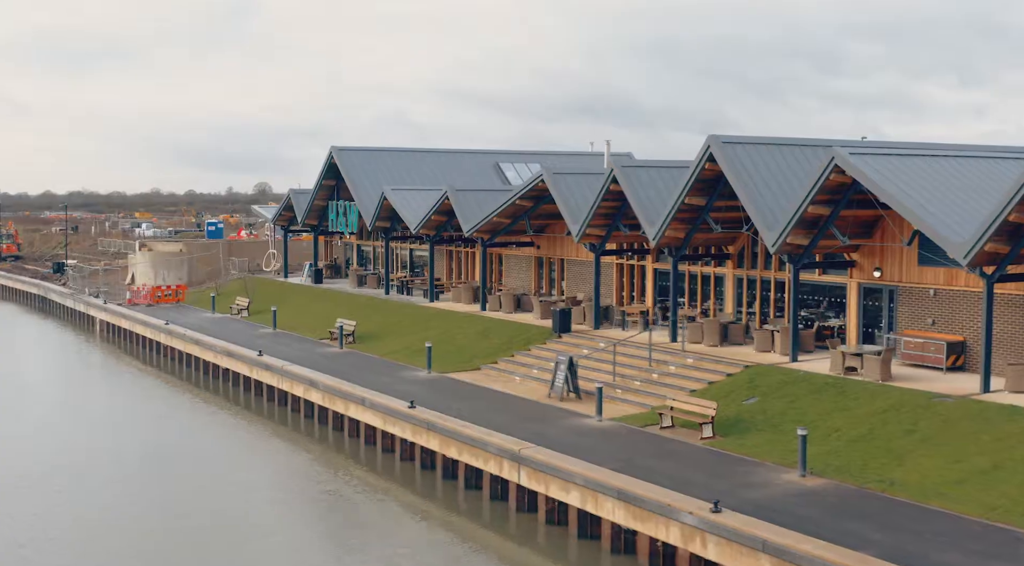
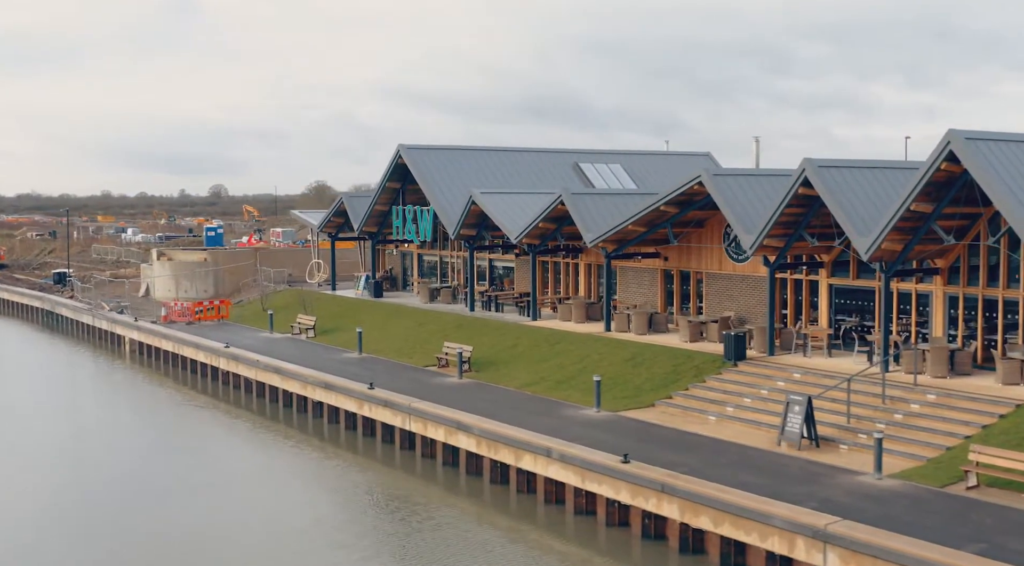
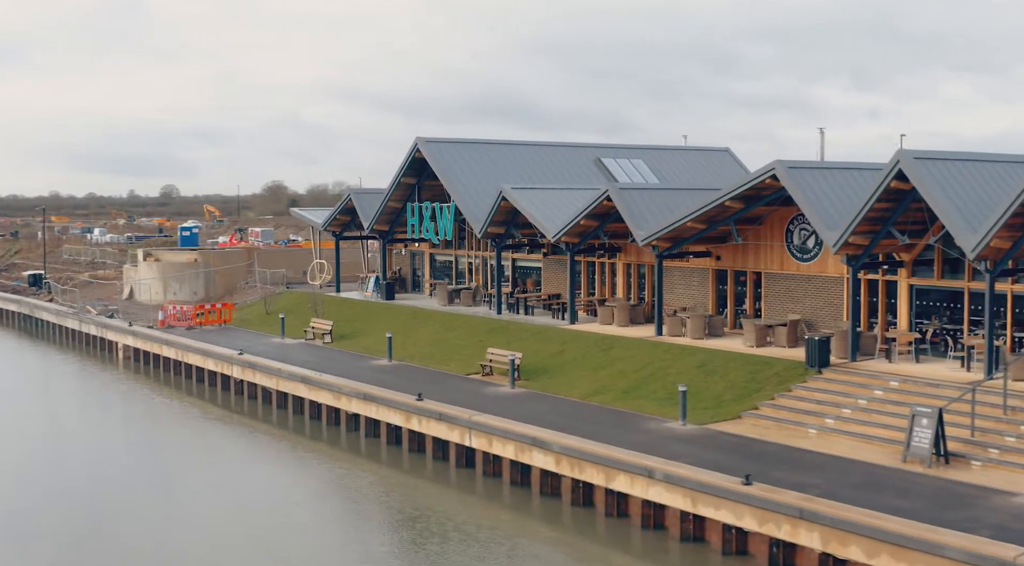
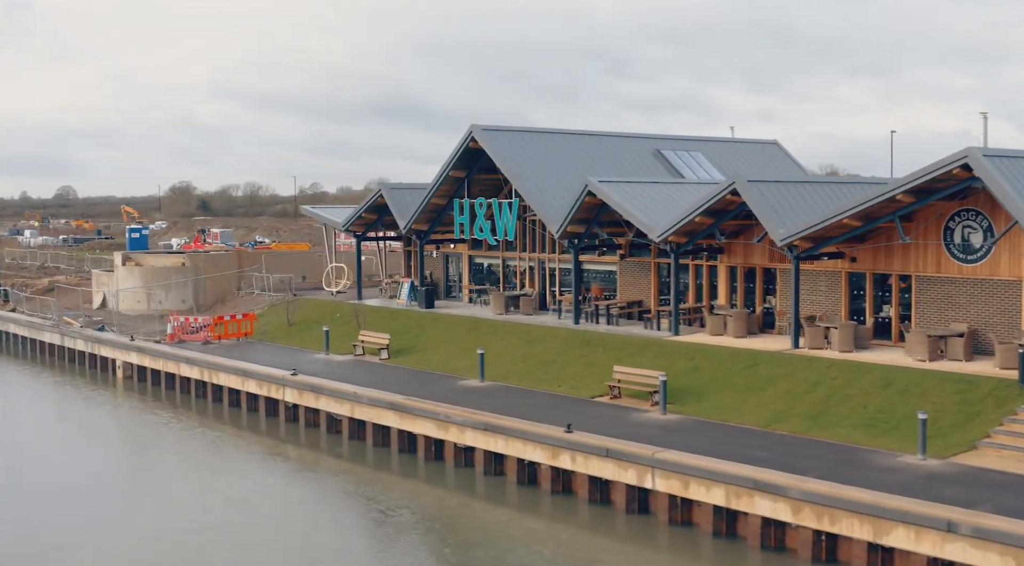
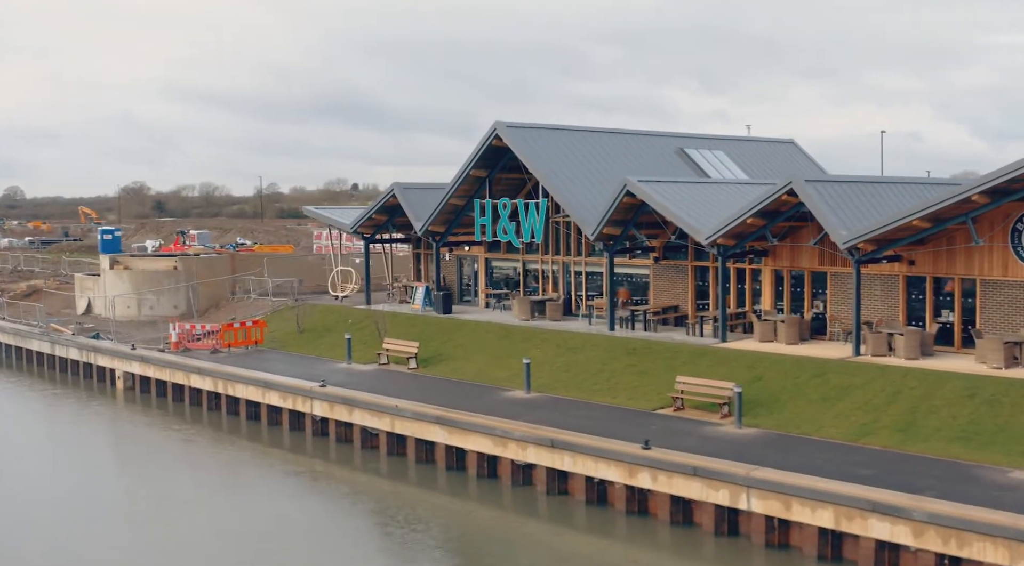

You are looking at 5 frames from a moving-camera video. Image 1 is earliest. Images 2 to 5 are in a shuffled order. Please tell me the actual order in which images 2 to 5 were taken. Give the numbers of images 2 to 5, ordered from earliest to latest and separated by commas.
2, 3, 4, 5
